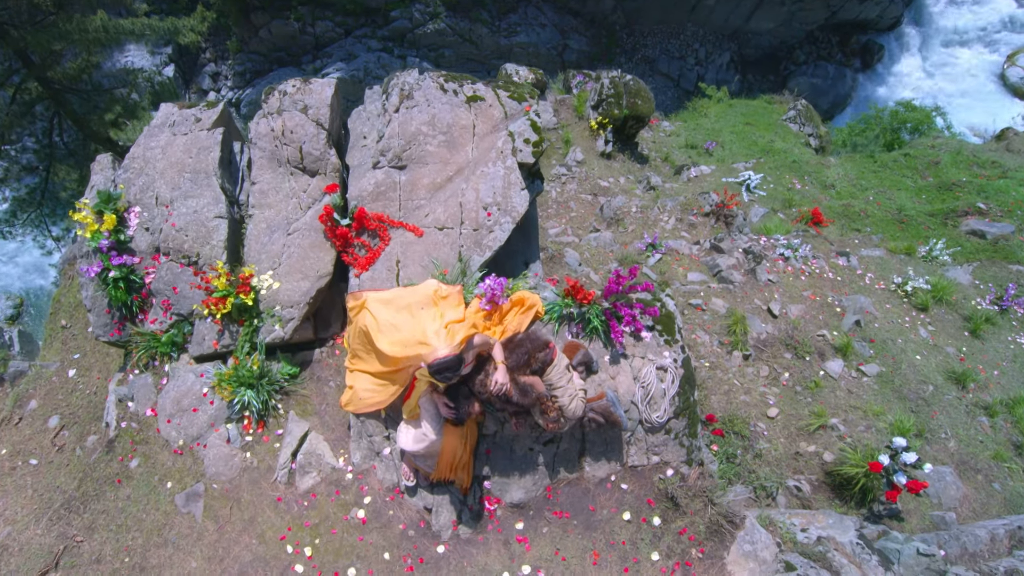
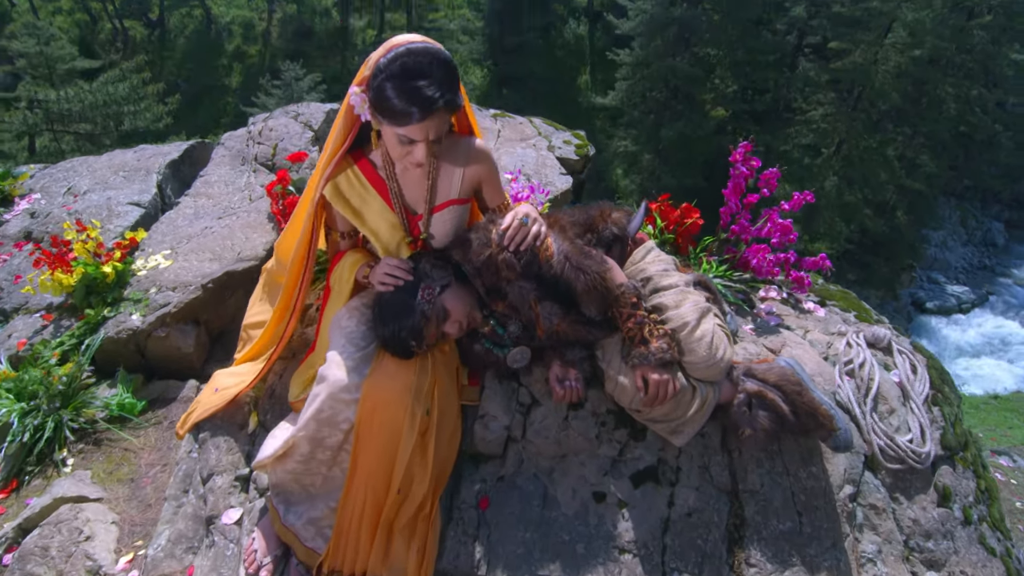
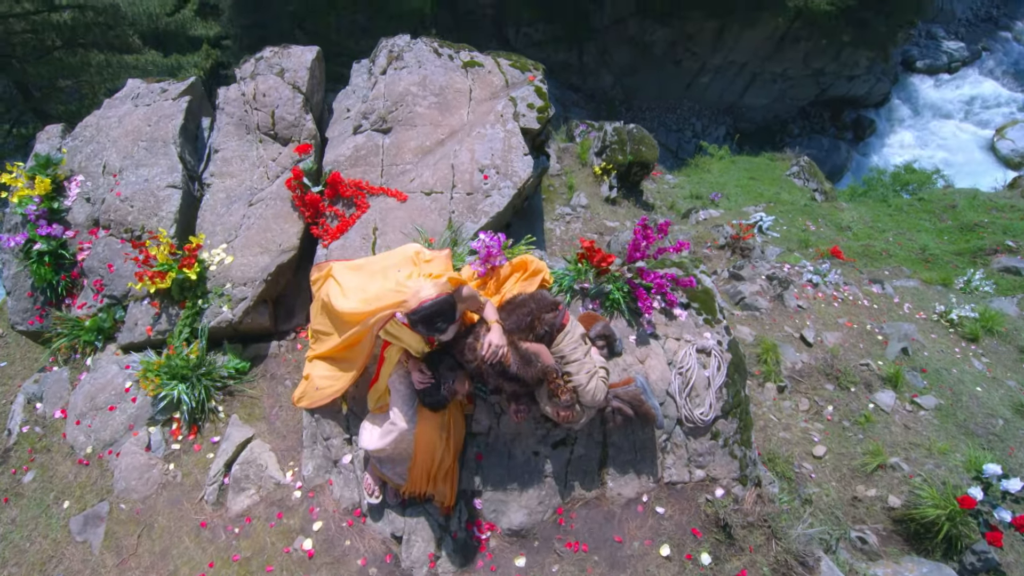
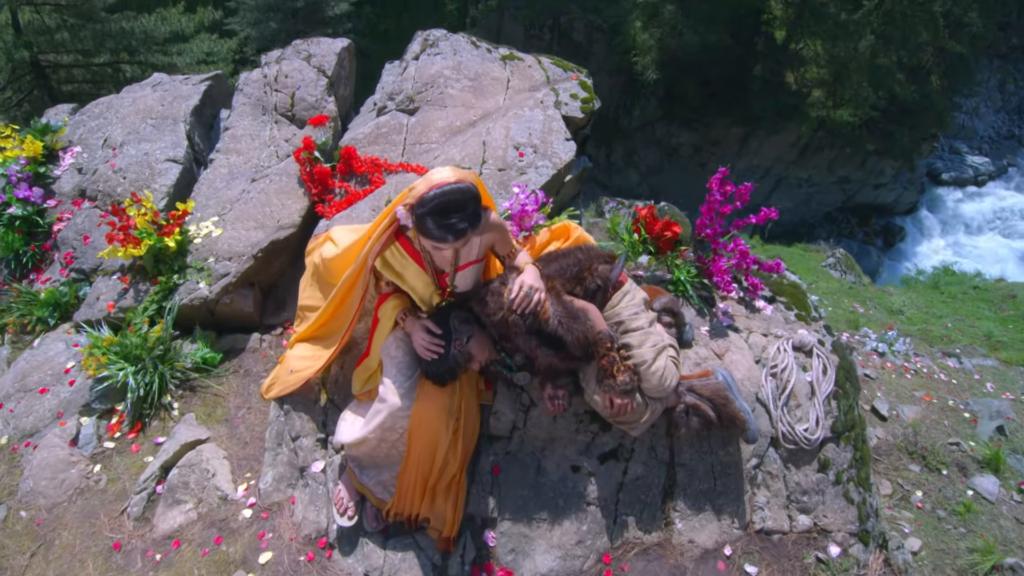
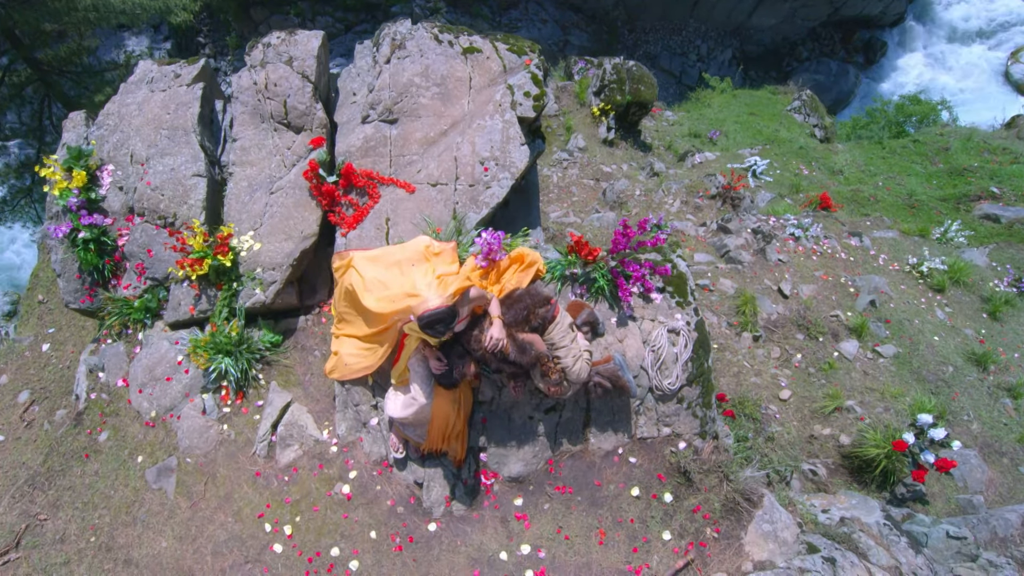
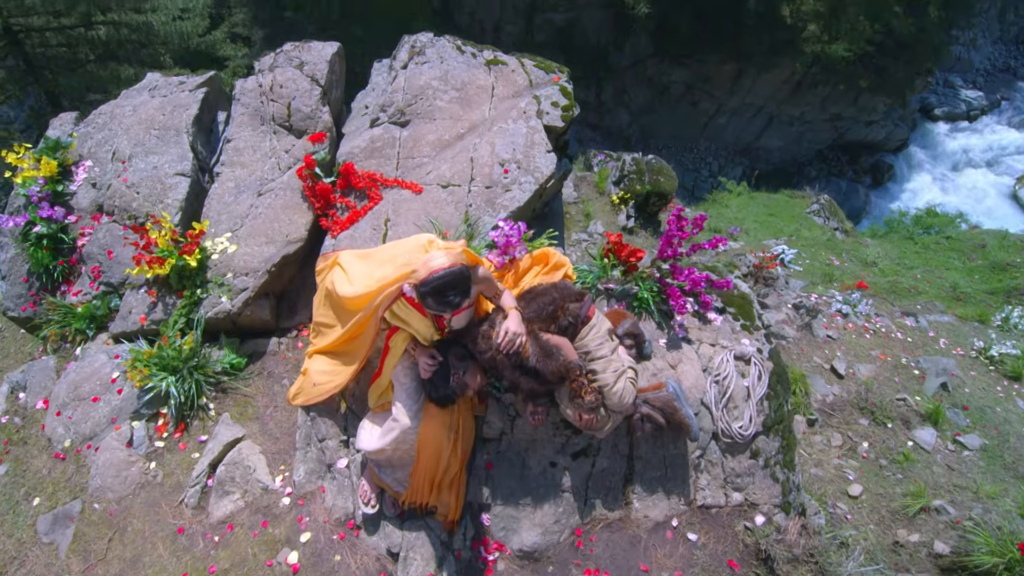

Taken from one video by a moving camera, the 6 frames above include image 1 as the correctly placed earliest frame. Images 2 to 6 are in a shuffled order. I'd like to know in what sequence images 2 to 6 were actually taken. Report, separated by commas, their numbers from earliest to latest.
5, 3, 6, 4, 2
